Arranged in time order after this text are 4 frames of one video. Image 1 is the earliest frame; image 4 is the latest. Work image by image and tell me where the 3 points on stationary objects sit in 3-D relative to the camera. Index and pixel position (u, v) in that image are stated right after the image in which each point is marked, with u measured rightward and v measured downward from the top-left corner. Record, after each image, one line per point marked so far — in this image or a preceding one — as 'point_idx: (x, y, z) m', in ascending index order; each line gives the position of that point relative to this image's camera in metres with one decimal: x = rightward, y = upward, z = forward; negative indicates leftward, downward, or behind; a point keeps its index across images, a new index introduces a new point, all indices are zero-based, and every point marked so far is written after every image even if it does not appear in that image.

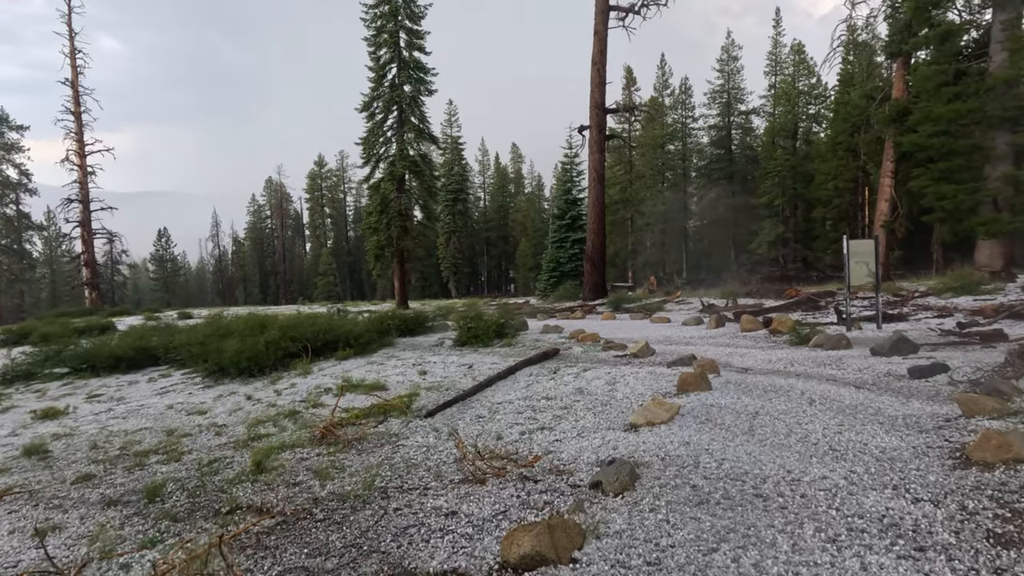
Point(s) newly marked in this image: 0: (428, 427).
0: (-0.6, -0.9, +4.5) m
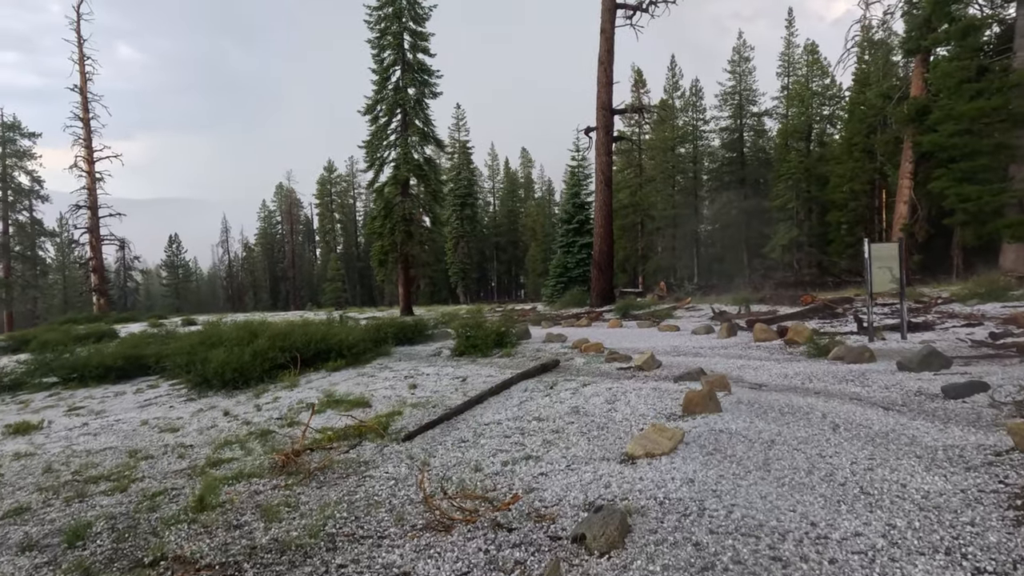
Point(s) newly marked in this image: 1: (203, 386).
0: (-0.7, -1.0, +4.0) m
1: (-4.0, -1.3, +8.5) m
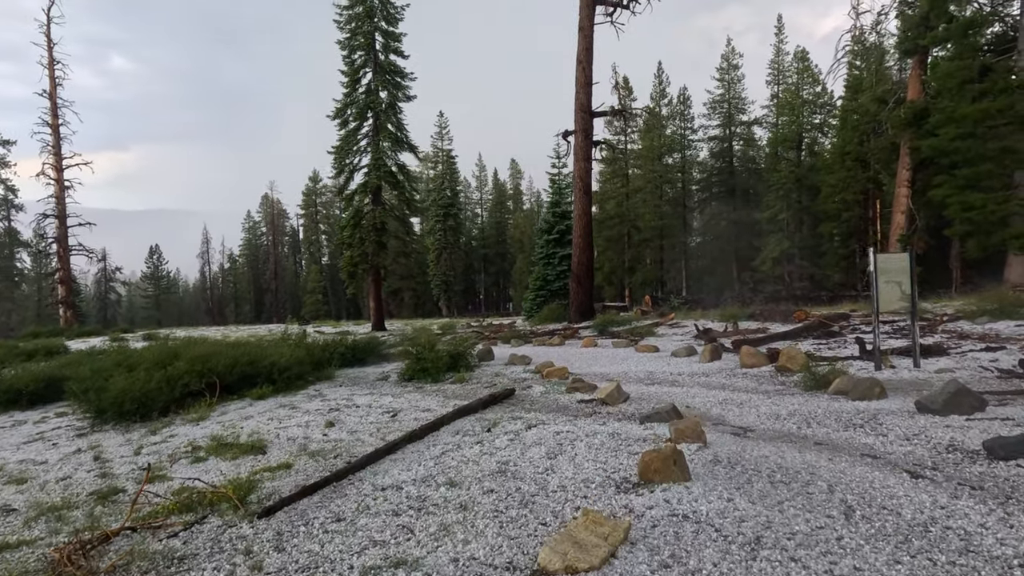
0: (-1.2, -1.1, +2.9) m
1: (-4.5, -1.4, +7.3) m
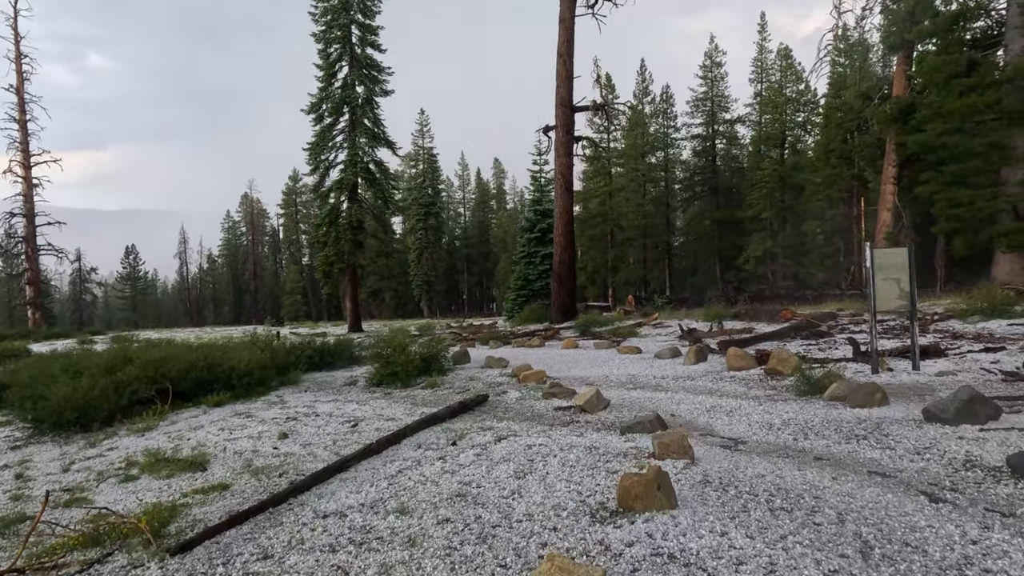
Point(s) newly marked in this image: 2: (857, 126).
0: (-1.3, -1.1, +2.4) m
1: (-4.8, -1.4, +6.8) m
2: (+10.3, +4.8, +19.8) m
